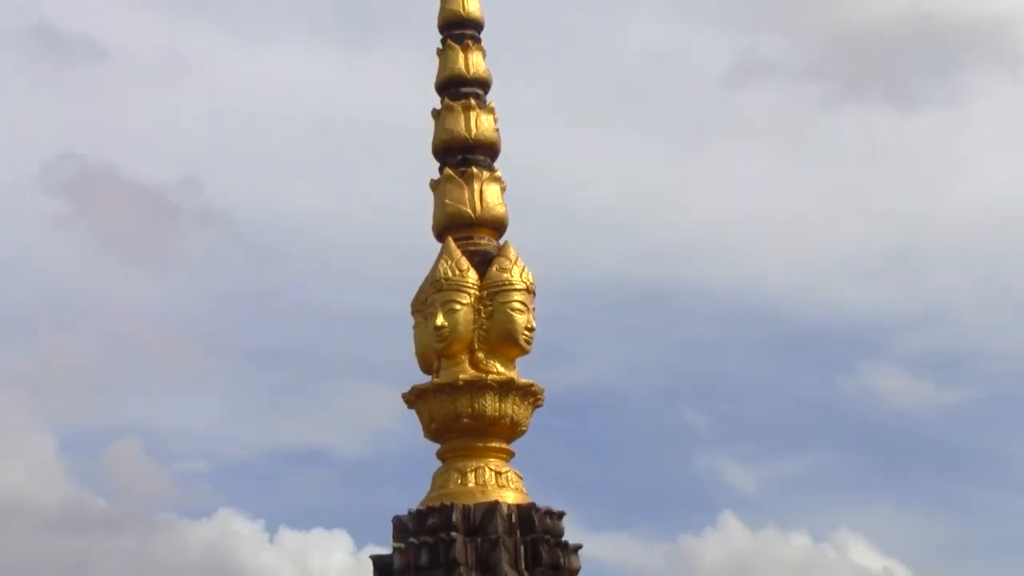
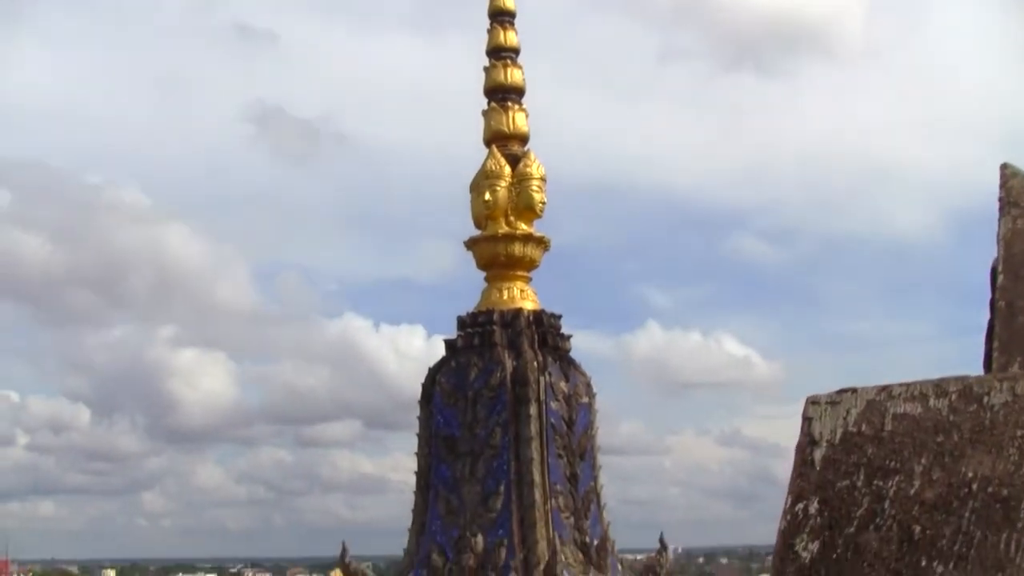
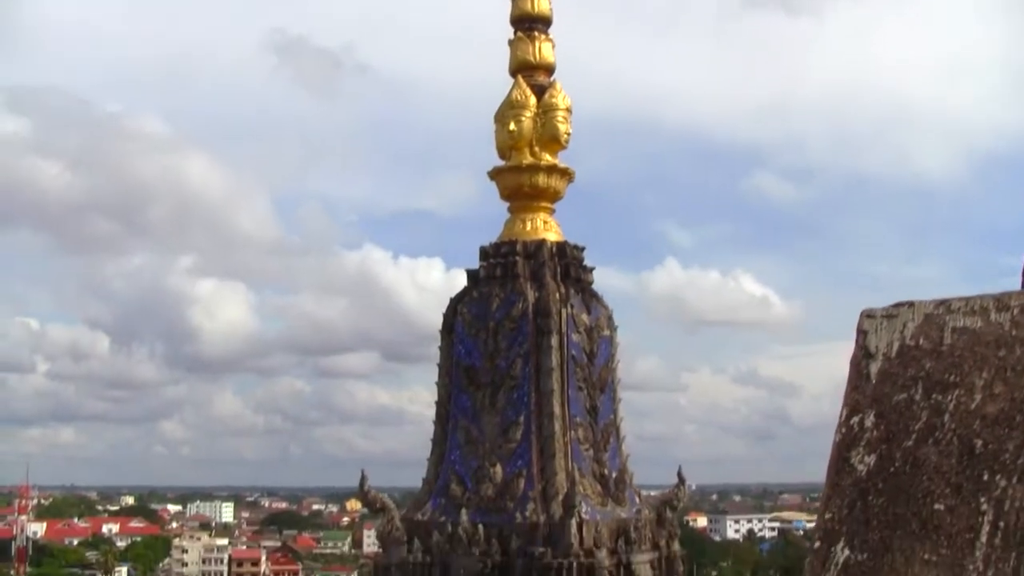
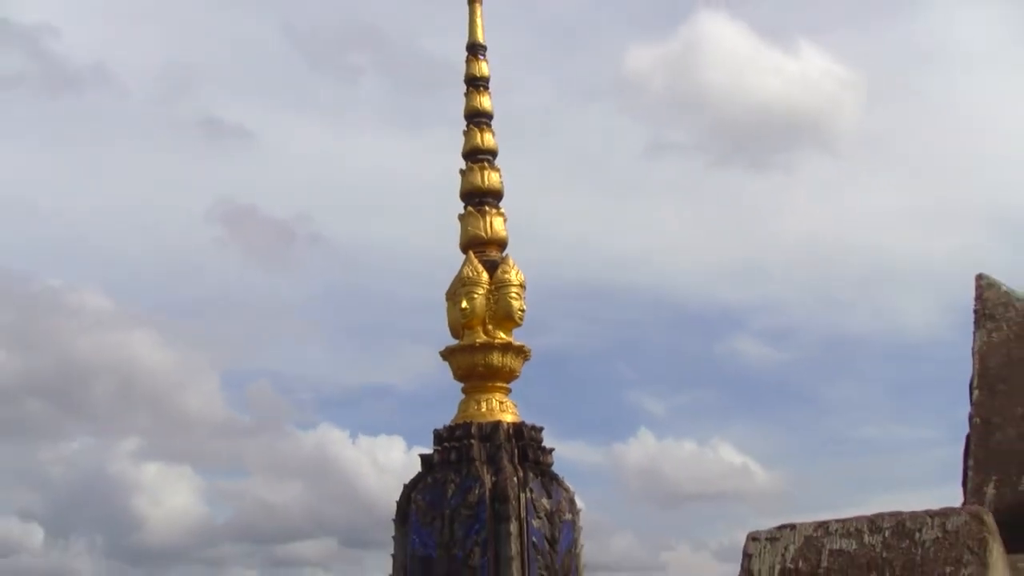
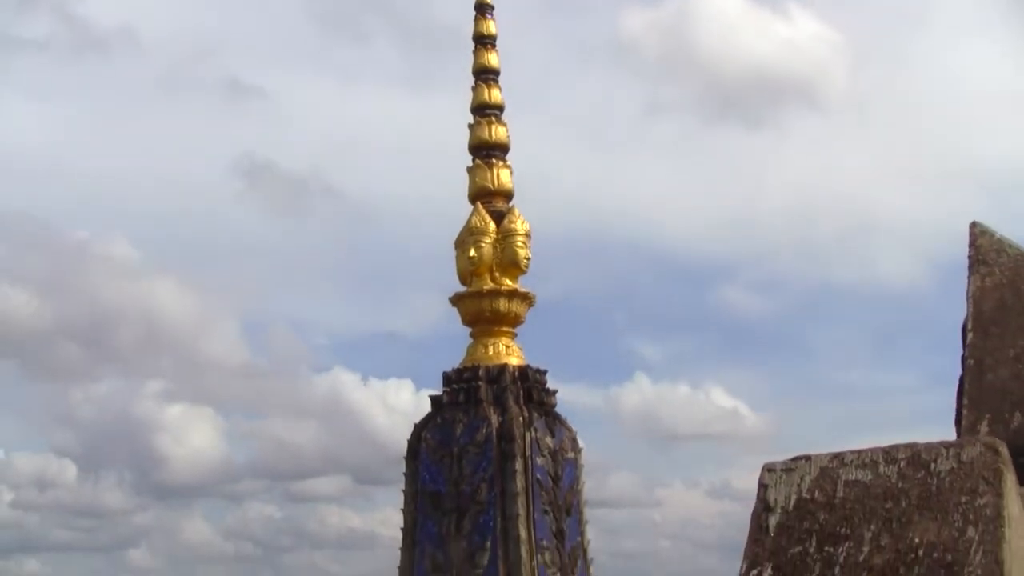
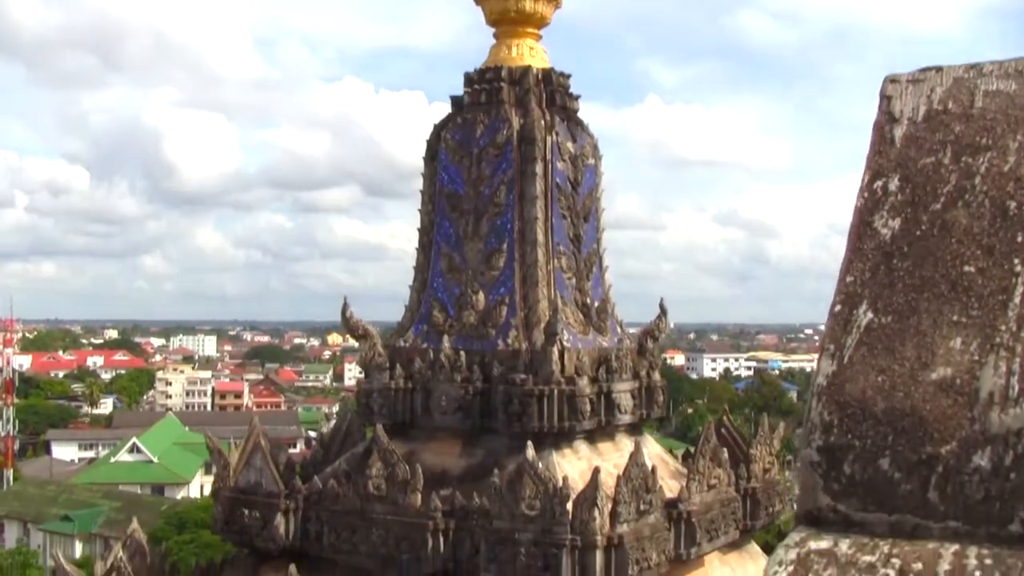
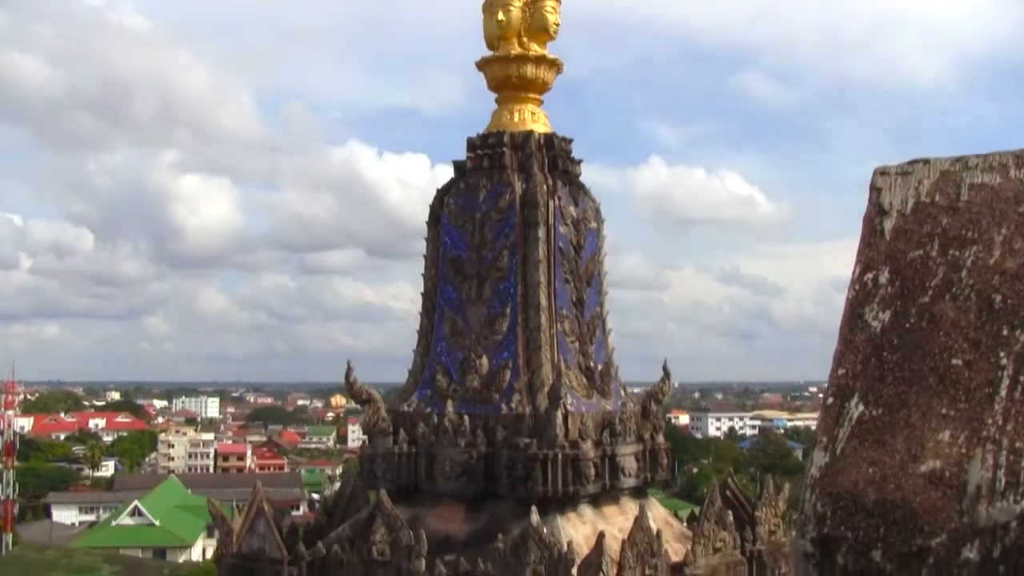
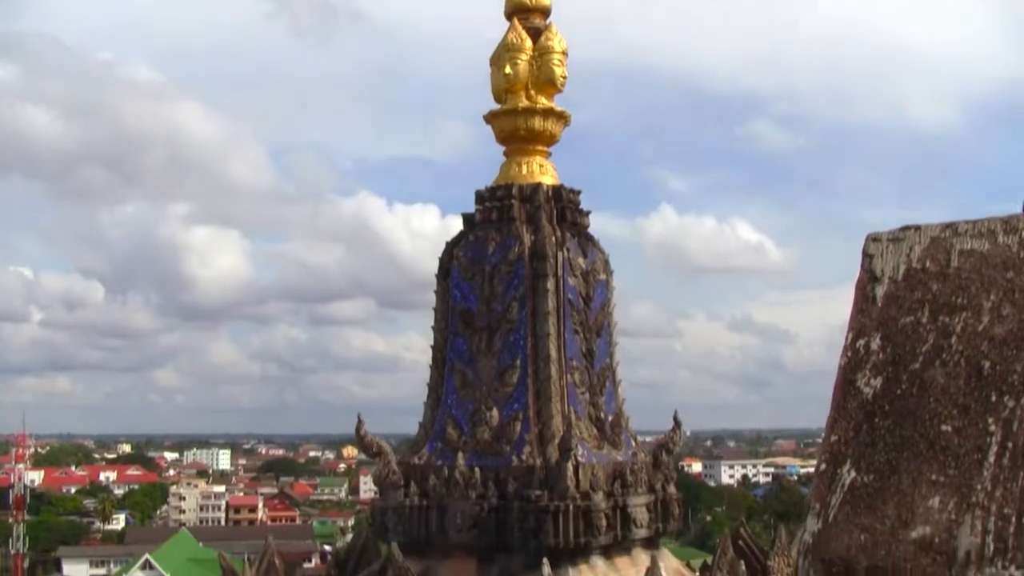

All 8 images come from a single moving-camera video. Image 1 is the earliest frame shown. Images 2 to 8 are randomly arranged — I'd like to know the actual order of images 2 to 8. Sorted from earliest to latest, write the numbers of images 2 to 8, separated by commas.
4, 5, 2, 3, 8, 7, 6
